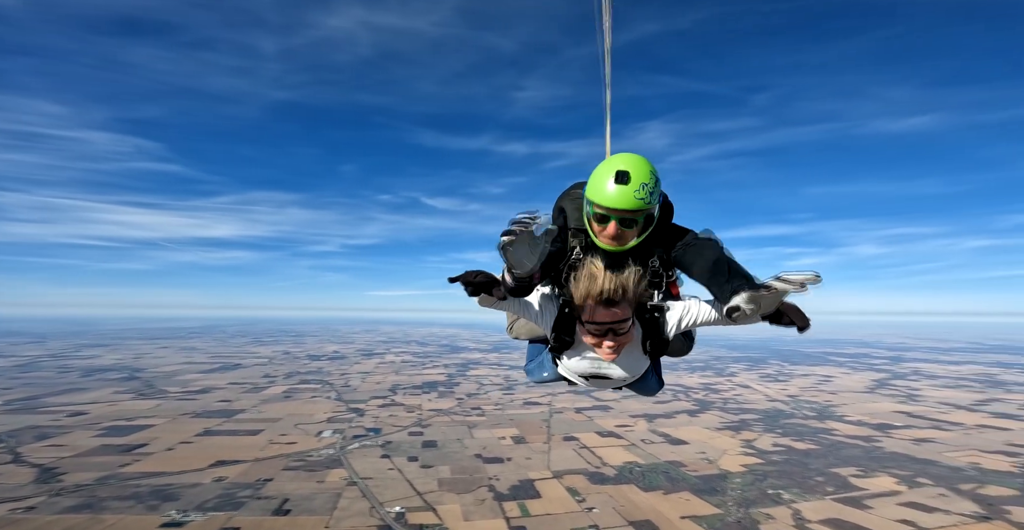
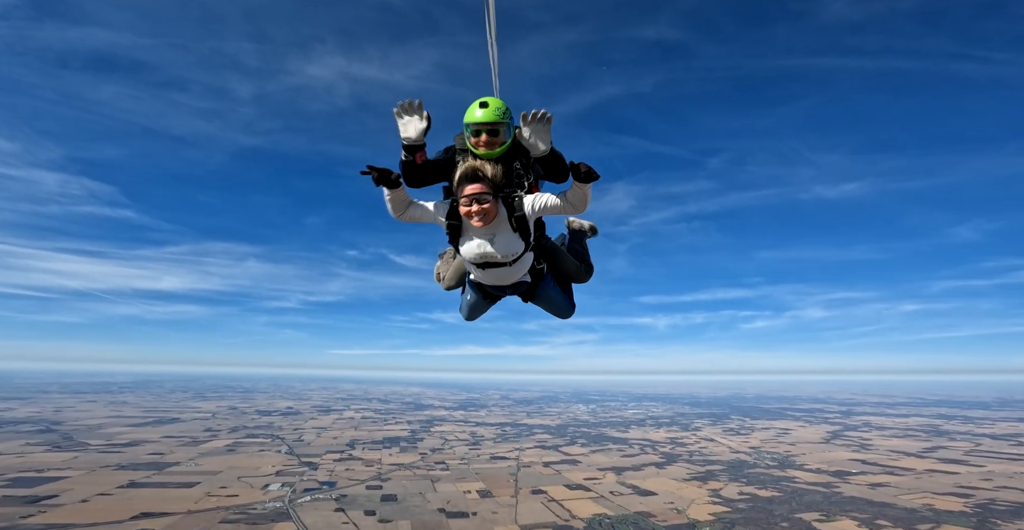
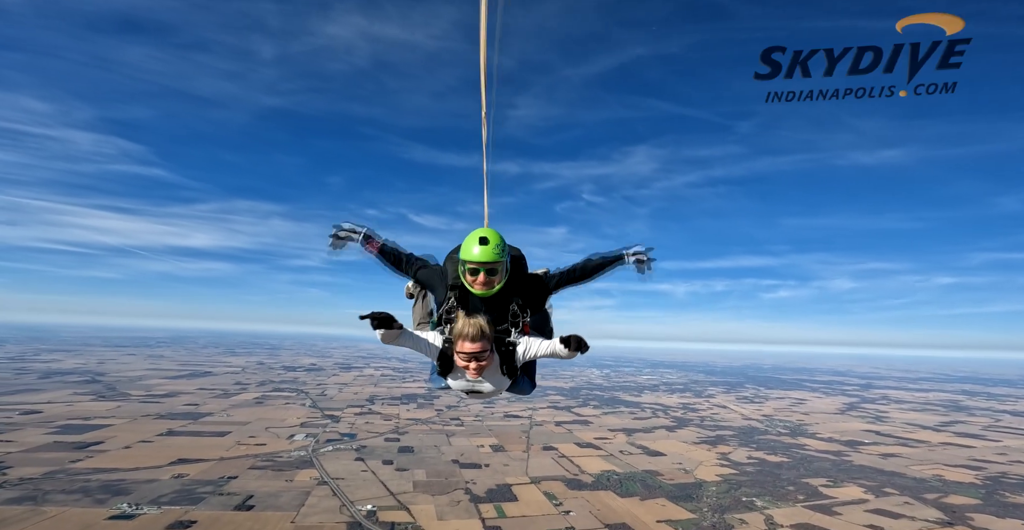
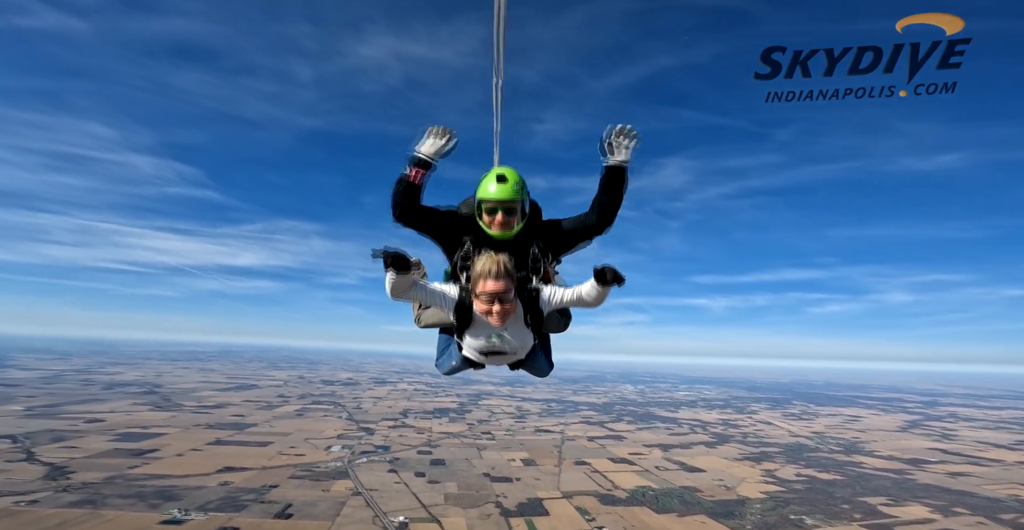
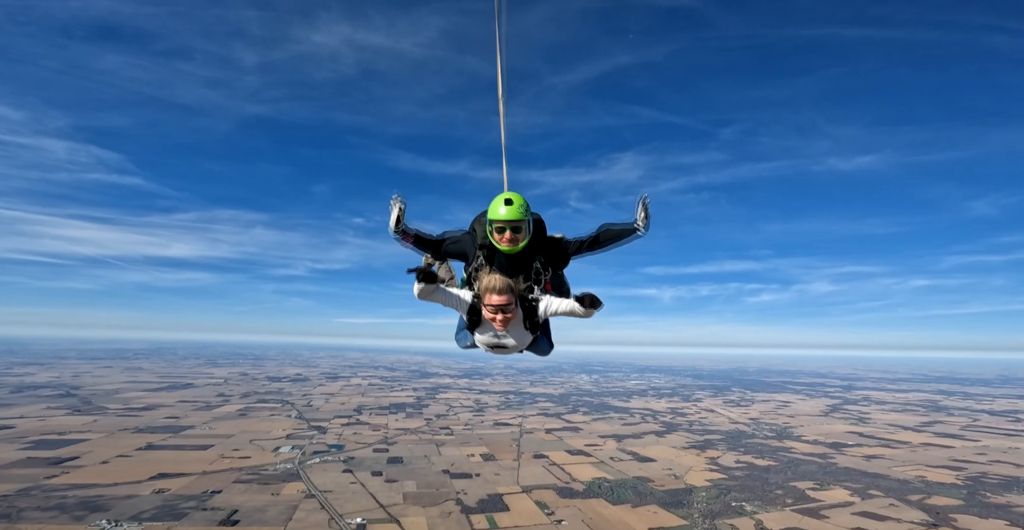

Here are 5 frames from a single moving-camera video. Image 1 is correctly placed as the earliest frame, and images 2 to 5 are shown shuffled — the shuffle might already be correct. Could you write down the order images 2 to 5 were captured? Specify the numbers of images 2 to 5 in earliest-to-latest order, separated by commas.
2, 5, 3, 4
